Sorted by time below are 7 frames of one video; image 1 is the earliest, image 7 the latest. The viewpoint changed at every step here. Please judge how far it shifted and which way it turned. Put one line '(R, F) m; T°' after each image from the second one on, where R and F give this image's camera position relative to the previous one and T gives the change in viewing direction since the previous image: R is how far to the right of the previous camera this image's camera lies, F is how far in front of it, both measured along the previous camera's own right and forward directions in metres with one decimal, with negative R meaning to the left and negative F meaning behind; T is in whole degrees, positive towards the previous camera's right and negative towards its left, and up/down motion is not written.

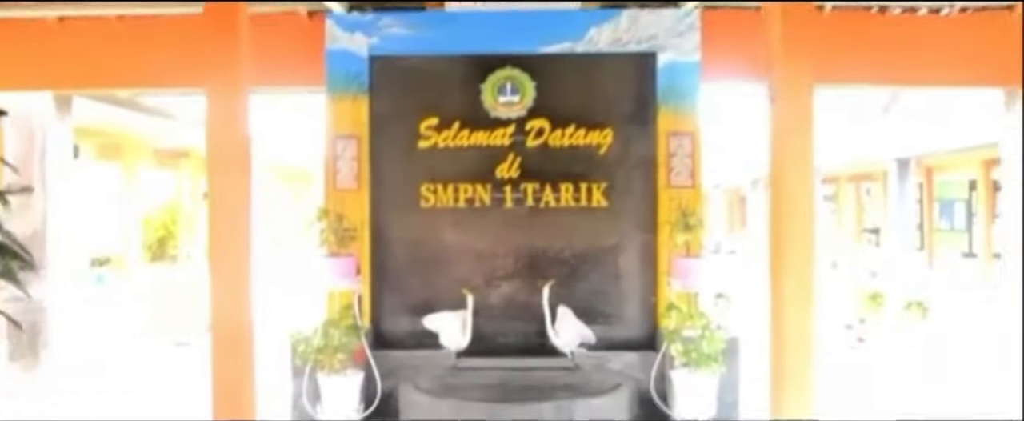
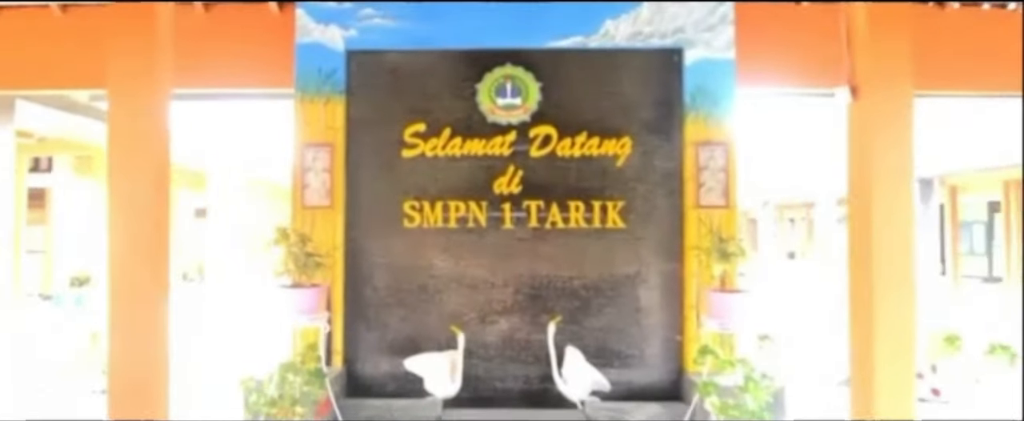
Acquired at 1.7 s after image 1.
(0.0, +1.2) m; 0°
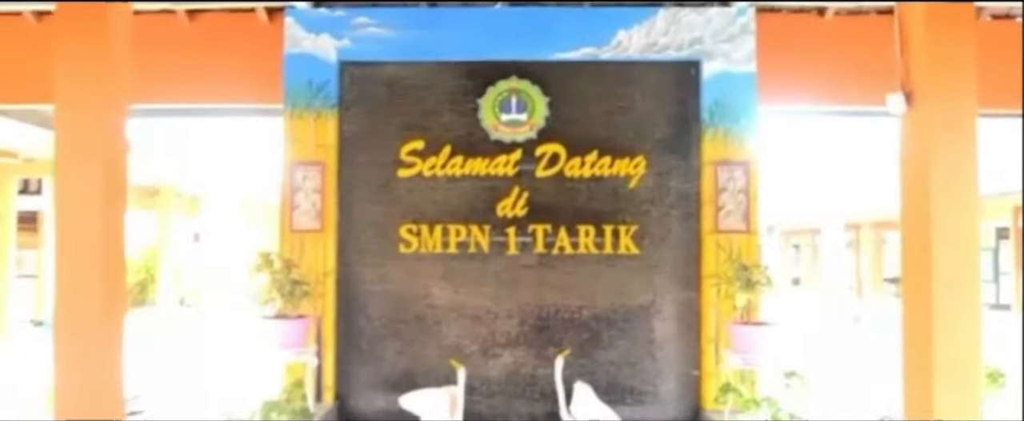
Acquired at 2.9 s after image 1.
(0.0, +0.5) m; 0°
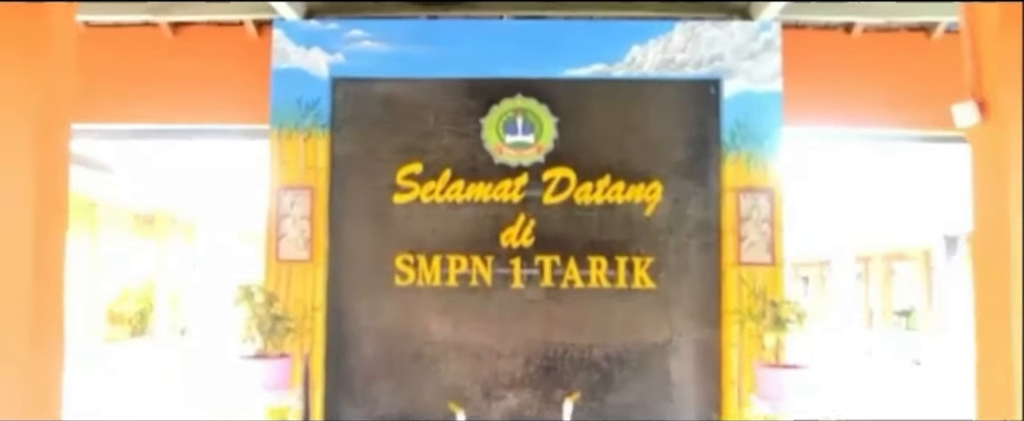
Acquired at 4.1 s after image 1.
(0.0, +0.5) m; 0°
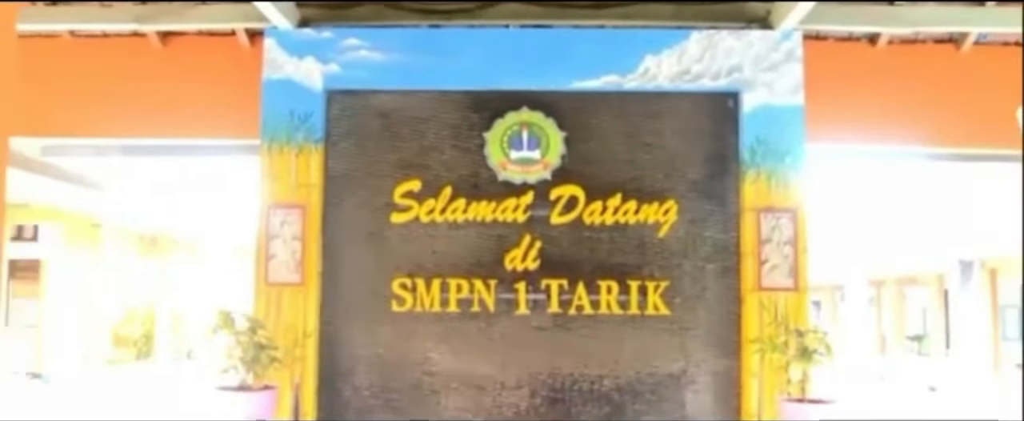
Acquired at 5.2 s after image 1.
(0.0, +0.3) m; 0°
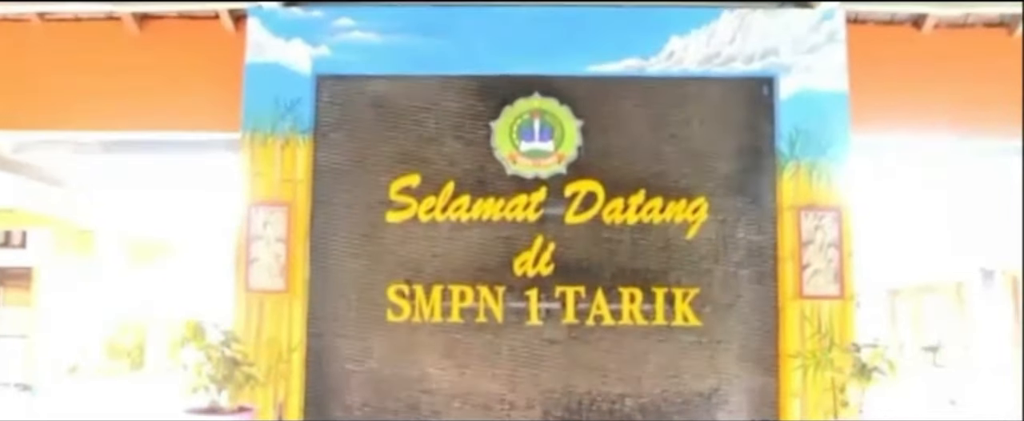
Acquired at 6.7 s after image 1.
(0.0, +0.6) m; -1°
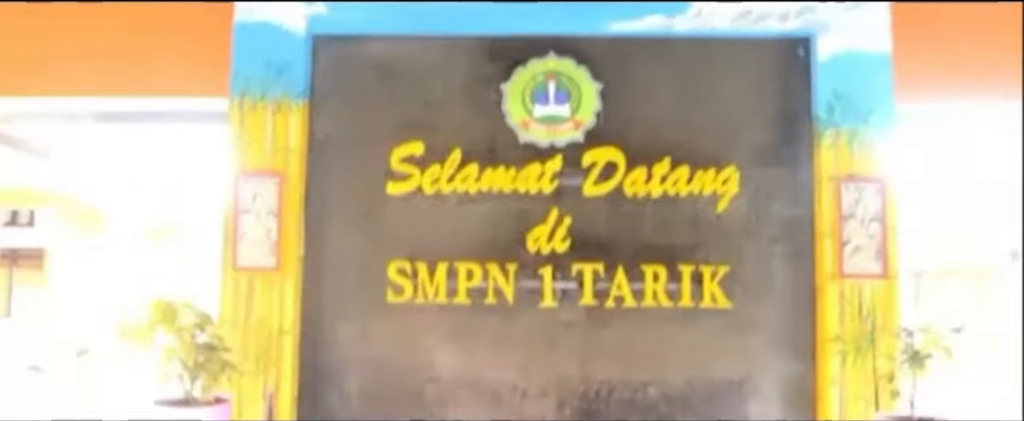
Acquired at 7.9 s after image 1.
(0.0, +0.4) m; -1°
